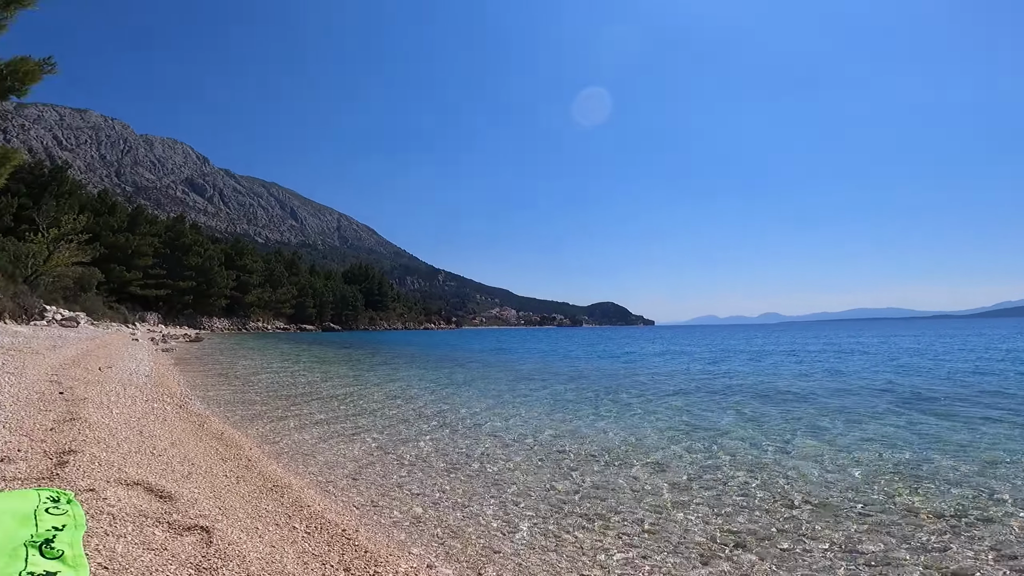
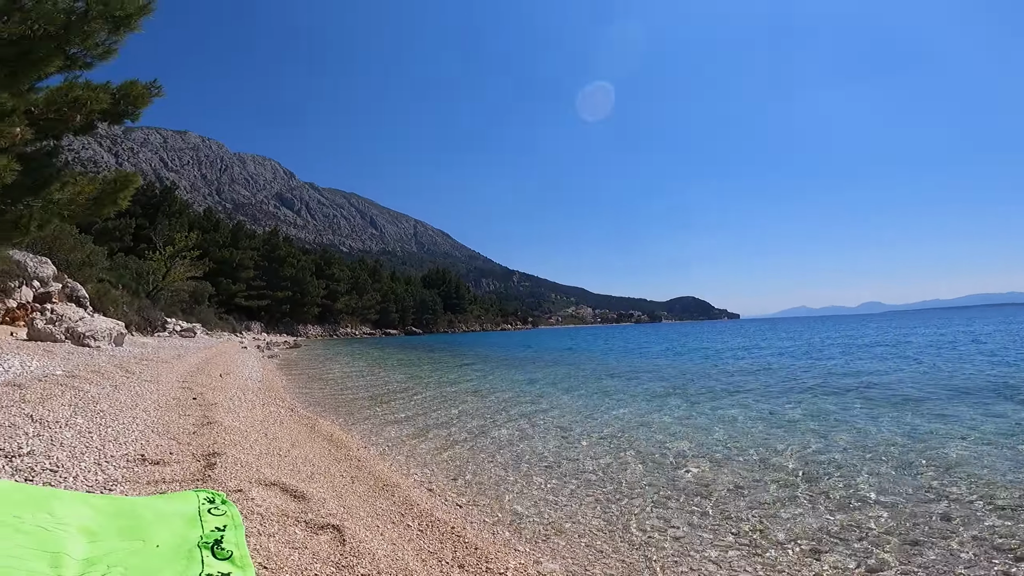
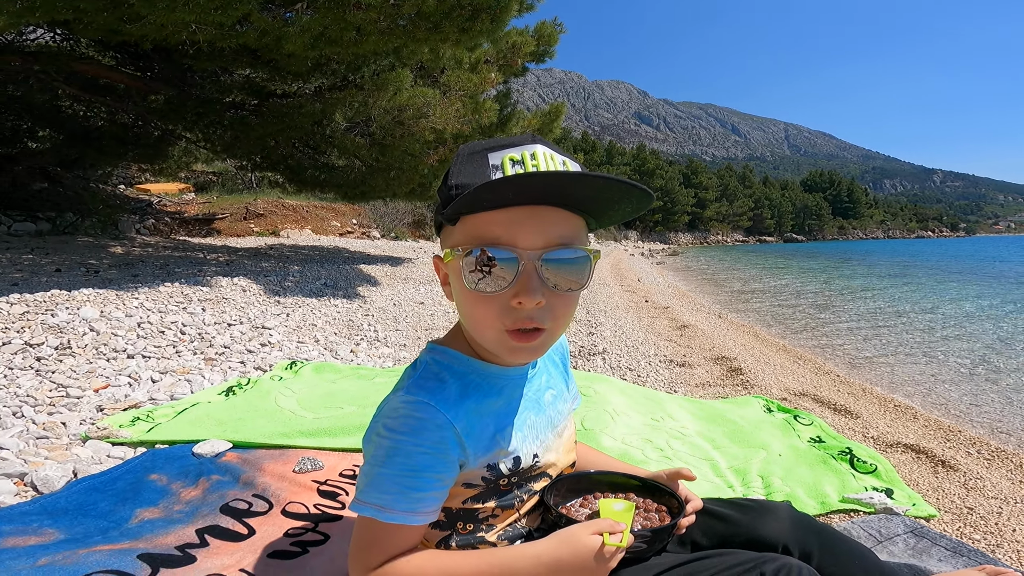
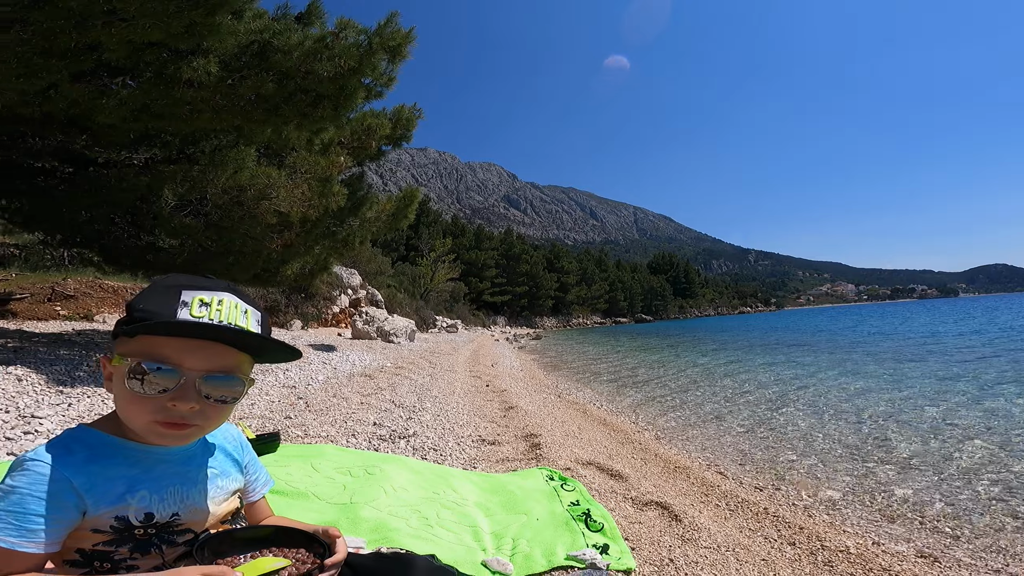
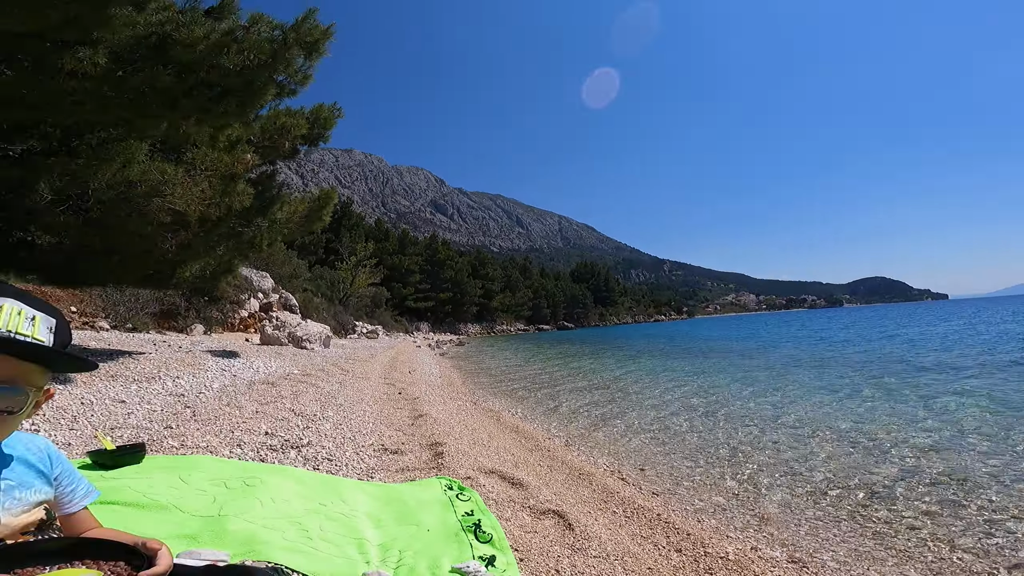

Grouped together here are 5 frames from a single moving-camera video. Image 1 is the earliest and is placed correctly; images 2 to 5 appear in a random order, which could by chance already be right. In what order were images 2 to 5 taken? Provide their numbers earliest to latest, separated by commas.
2, 5, 4, 3
